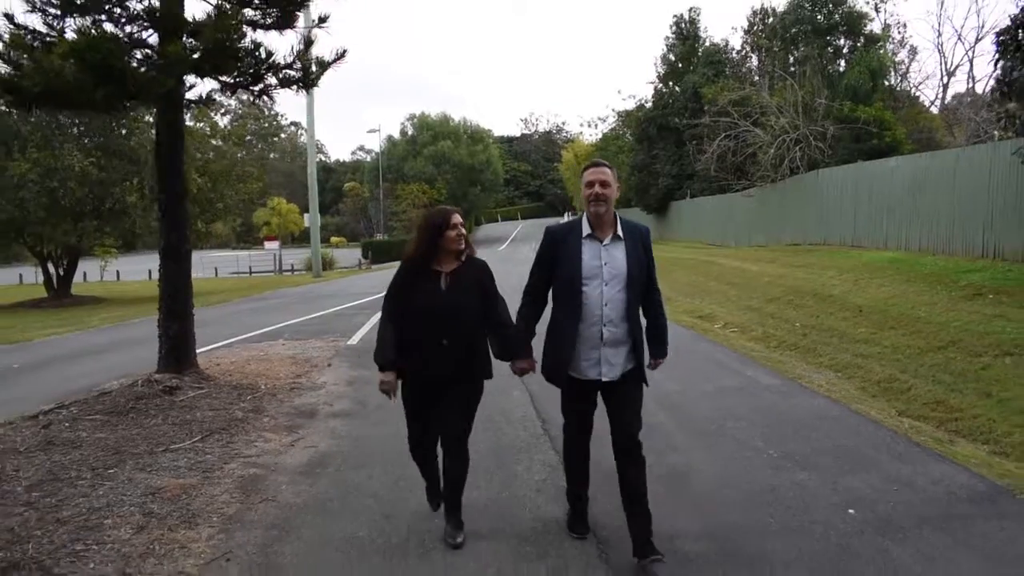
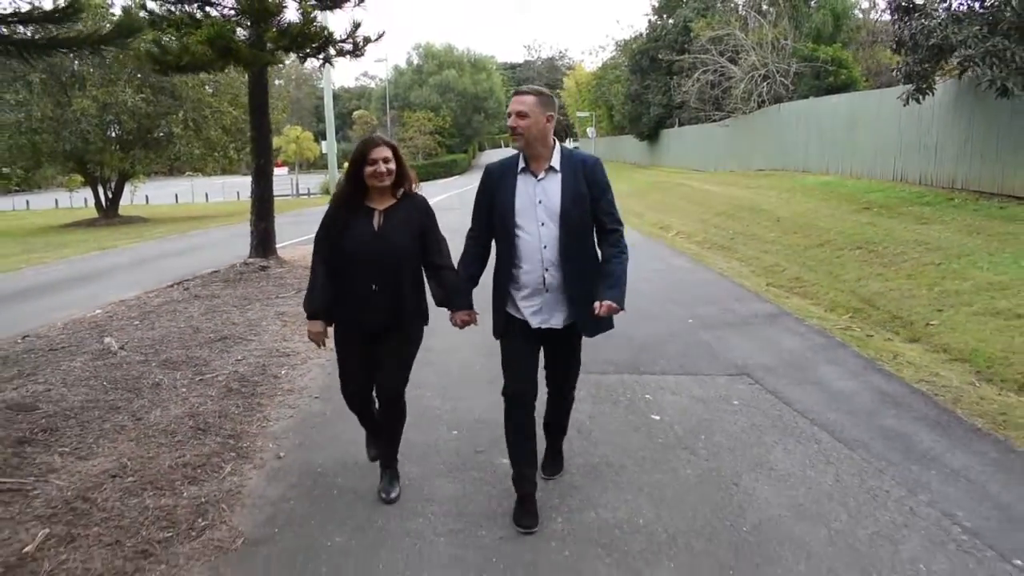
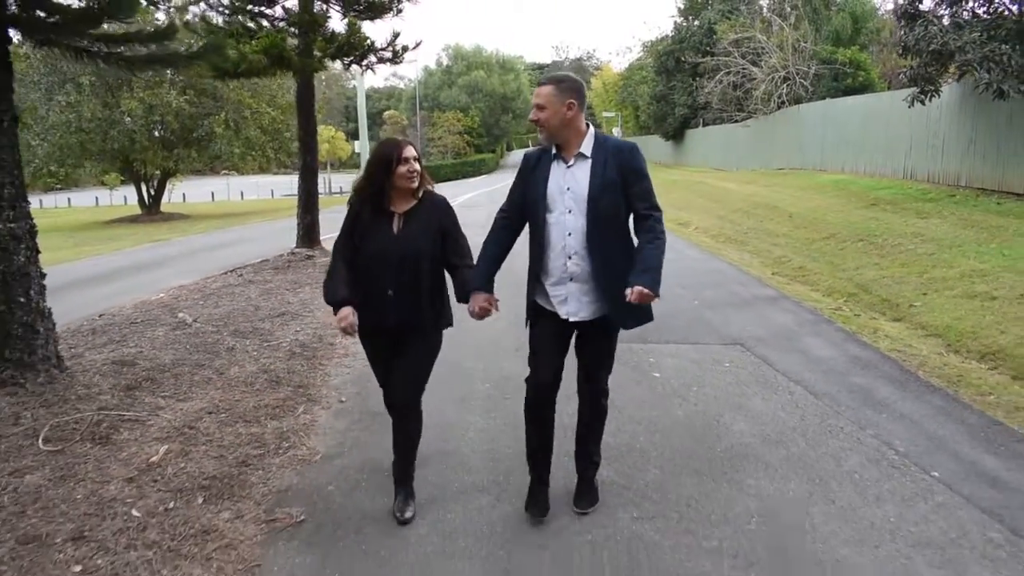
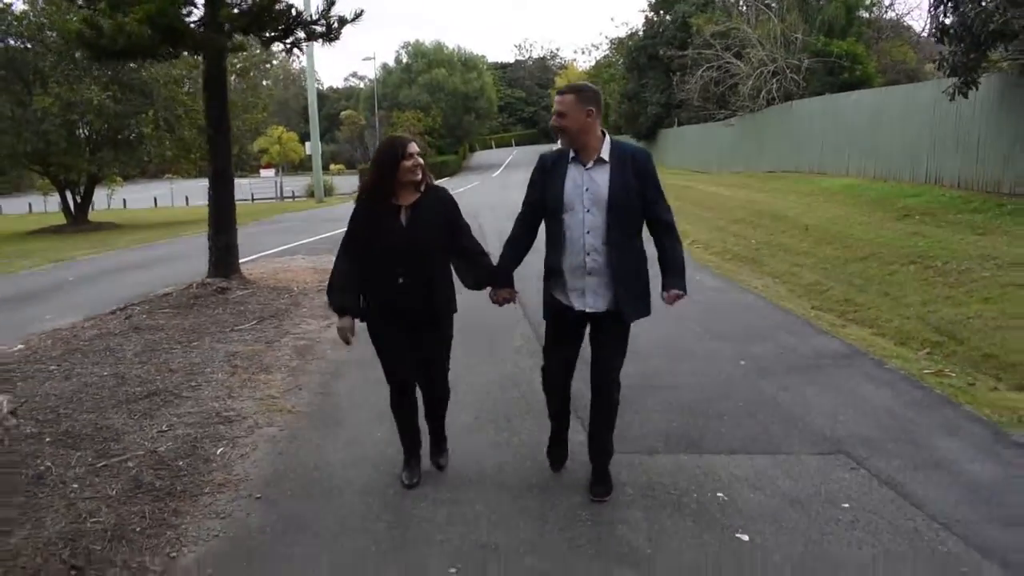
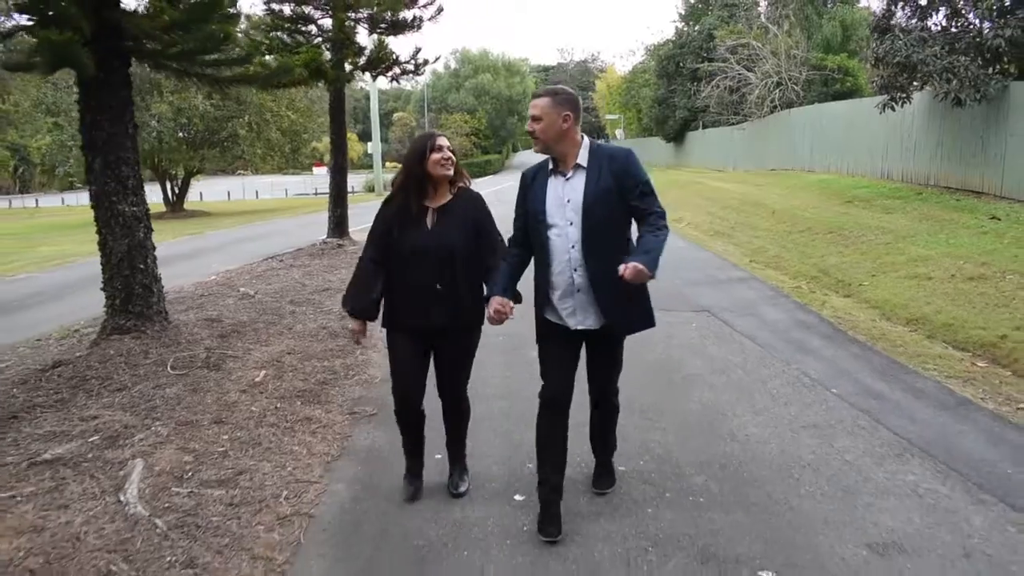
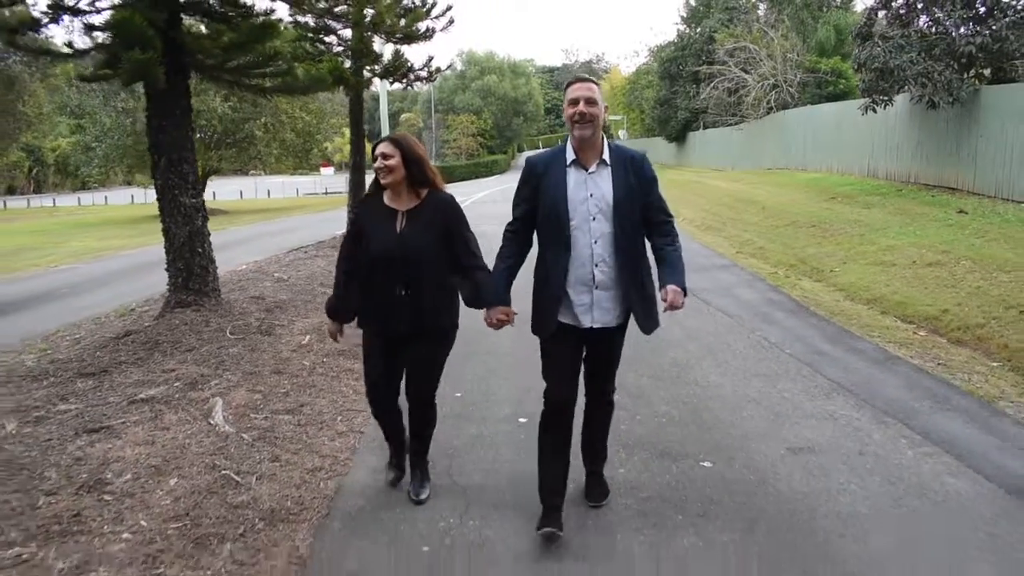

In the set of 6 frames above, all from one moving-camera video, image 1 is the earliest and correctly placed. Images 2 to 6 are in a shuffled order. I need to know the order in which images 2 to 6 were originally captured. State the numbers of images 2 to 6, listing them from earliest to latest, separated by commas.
4, 2, 3, 5, 6
